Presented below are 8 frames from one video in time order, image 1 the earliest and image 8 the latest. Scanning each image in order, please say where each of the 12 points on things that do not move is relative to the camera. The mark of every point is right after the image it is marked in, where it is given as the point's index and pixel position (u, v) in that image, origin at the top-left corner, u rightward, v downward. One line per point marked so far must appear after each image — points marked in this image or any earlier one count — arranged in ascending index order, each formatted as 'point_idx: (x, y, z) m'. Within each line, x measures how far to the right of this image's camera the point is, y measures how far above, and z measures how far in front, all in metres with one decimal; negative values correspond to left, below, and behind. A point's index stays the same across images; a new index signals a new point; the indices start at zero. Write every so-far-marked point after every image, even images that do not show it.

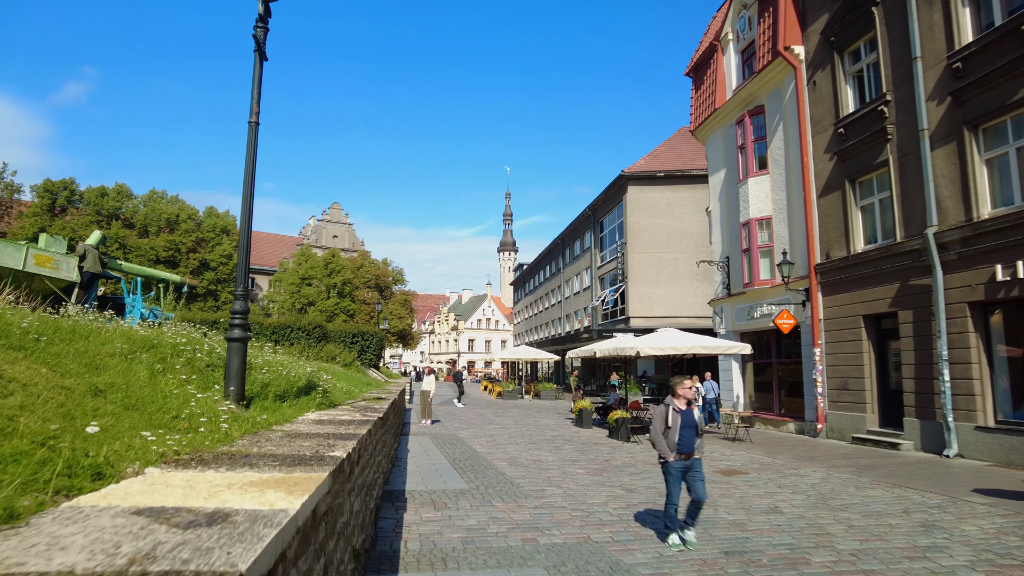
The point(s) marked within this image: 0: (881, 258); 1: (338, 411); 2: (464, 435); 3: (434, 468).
0: (+7.5, +0.6, +13.2) m
1: (-1.6, -1.1, +5.9) m
2: (-1.1, -3.3, +14.7) m
3: (-1.2, -2.7, +9.8) m
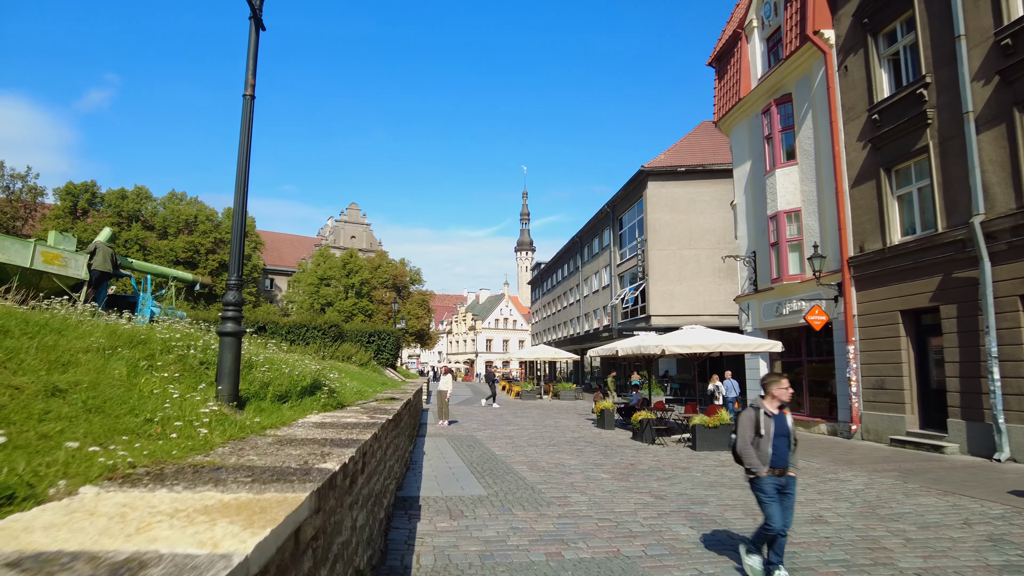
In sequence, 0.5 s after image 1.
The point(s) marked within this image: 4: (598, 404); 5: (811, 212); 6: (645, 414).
0: (+7.8, +0.7, +12.5) m
1: (-1.4, -1.0, +5.4) m
2: (-0.6, -3.3, +14.2) m
3: (-0.9, -2.6, +9.3) m
4: (+2.3, -3.1, +17.3) m
5: (+7.6, +1.9, +16.6) m
6: (+2.9, -2.7, +14.0) m
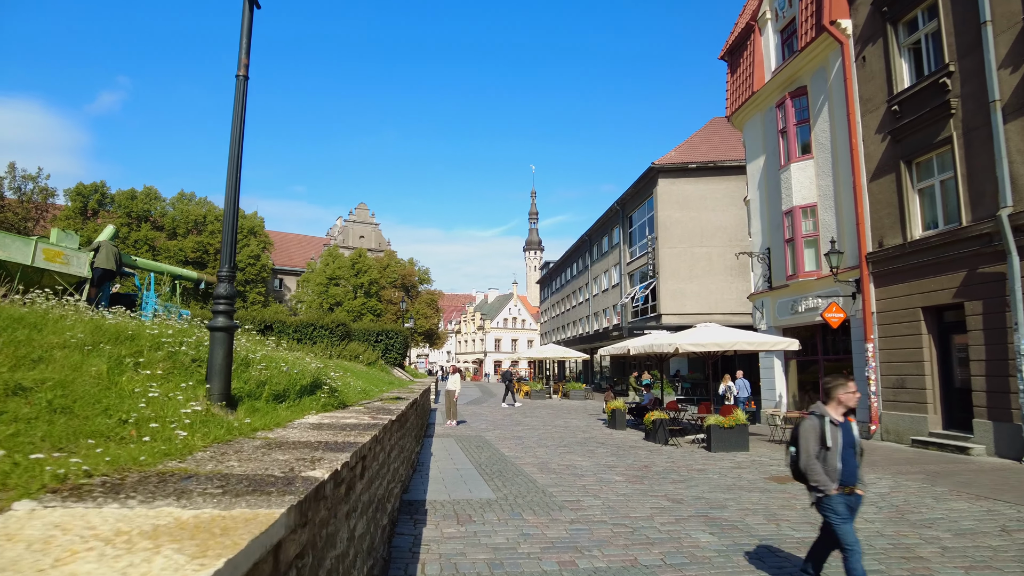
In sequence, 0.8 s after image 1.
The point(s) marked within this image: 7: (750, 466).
0: (+8.0, +0.8, +12.1) m
1: (-1.3, -1.0, +5.2) m
2: (-0.4, -3.2, +13.9) m
3: (-0.7, -2.6, +9.0) m
4: (+2.5, -3.0, +16.9) m
5: (+7.8, +2.0, +16.1) m
6: (+3.1, -2.6, +13.7) m
7: (+3.9, -2.9, +10.6) m
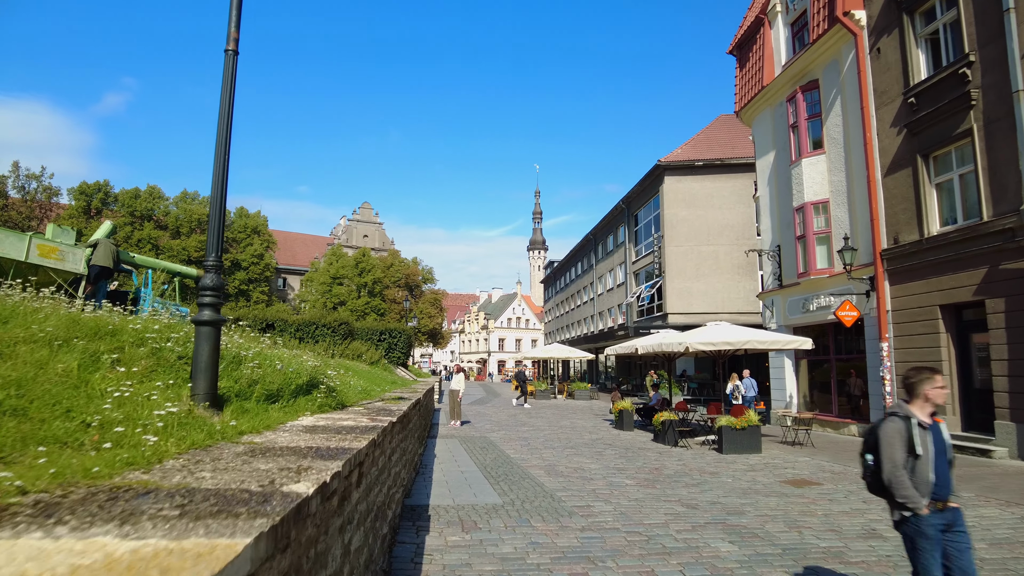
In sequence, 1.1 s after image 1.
0: (+8.1, +0.8, +11.7) m
1: (-1.3, -0.9, +4.8) m
2: (-0.3, -3.1, +13.6) m
3: (-0.7, -2.5, +8.7) m
4: (+2.7, -3.0, +16.6) m
5: (+8.0, +2.1, +15.8) m
6: (+3.2, -2.6, +13.3) m
7: (+4.0, -2.8, +10.3) m
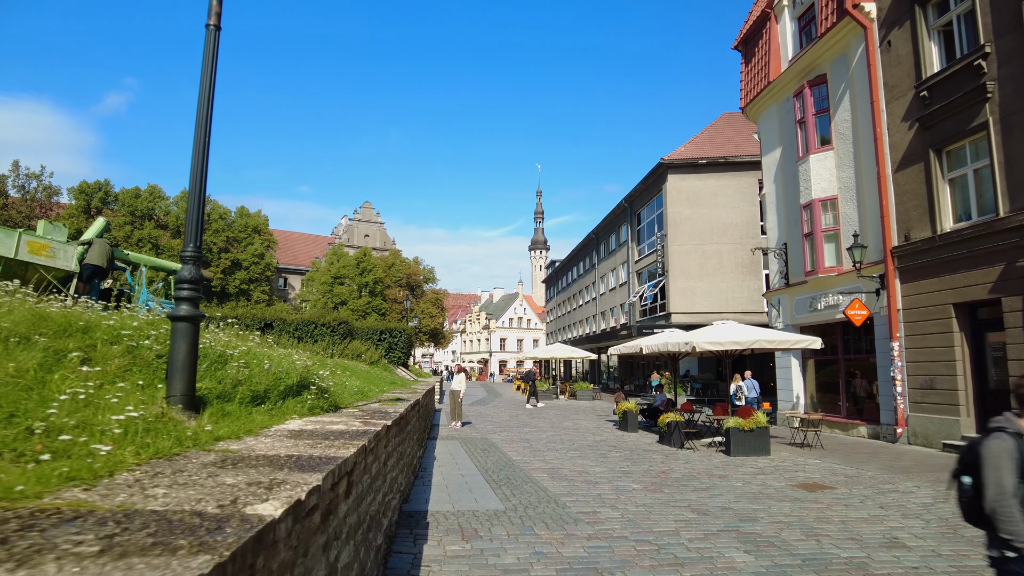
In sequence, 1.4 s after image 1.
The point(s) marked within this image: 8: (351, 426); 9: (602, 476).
0: (+8.1, +0.9, +11.4) m
1: (-1.2, -0.9, +4.5) m
2: (-0.3, -3.1, +13.3) m
3: (-0.6, -2.5, +8.4) m
4: (+2.7, -2.9, +16.3) m
5: (+8.0, +2.1, +15.5) m
6: (+3.2, -2.5, +13.0) m
7: (+4.0, -2.8, +10.0) m
8: (-1.0, -0.9, +4.1) m
9: (+1.2, -2.6, +8.9) m
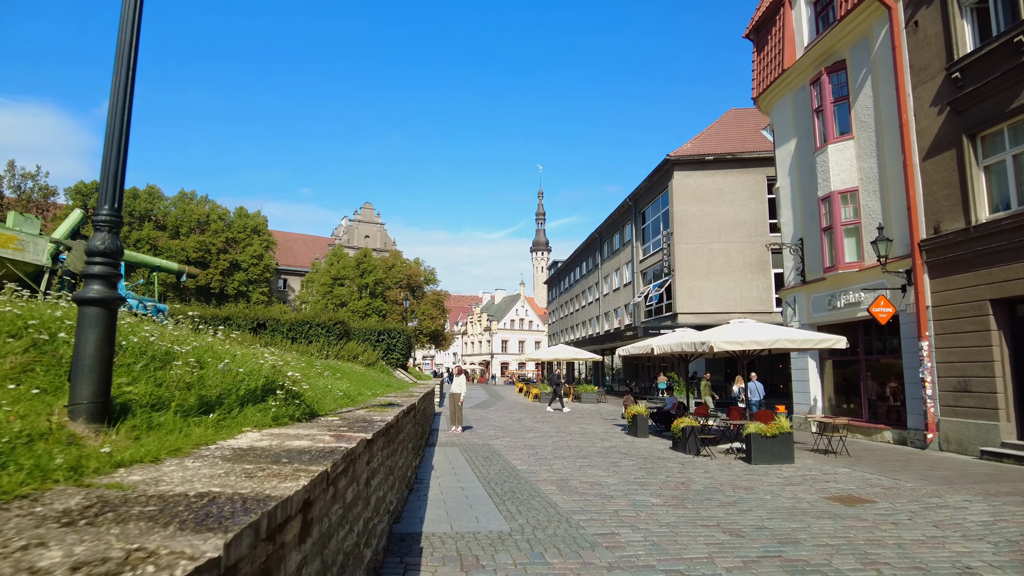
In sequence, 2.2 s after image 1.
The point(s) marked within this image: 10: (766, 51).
0: (+8.2, +1.0, +10.5) m
1: (-1.2, -0.8, +3.7) m
2: (-0.2, -3.0, +12.5) m
3: (-0.6, -2.4, +7.6) m
4: (+2.8, -2.9, +15.4) m
5: (+8.1, +2.2, +14.6) m
6: (+3.3, -2.5, +12.2) m
7: (+4.1, -2.7, +9.1) m
8: (-1.0, -0.8, +3.3) m
9: (+1.3, -2.5, +8.0) m
10: (+7.6, +7.1, +19.5) m
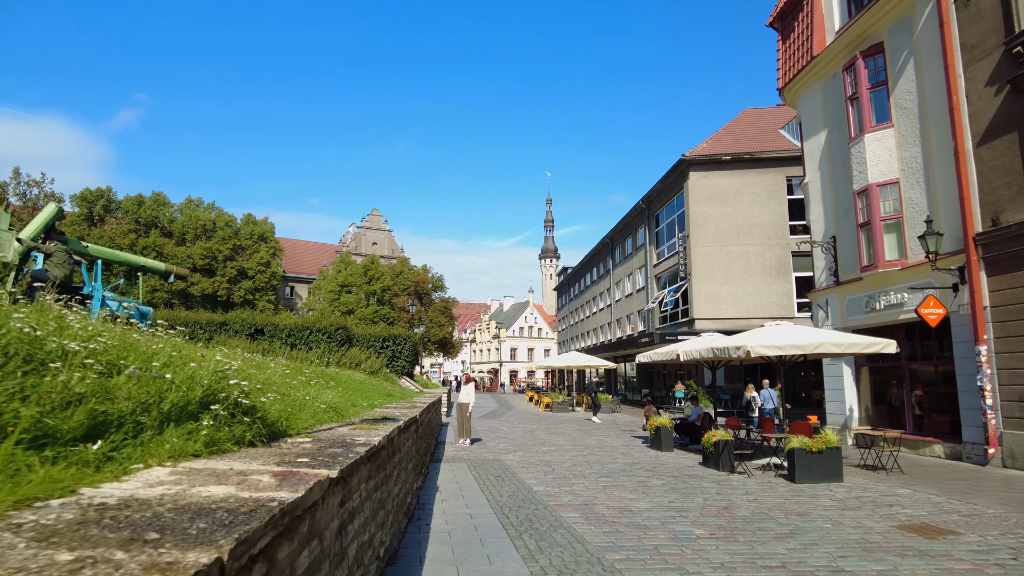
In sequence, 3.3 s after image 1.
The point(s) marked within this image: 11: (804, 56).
0: (+8.4, +1.0, +9.3) m
1: (-1.1, -0.7, +2.6) m
2: (0.0, -3.0, +11.3) m
3: (-0.4, -2.3, +6.5) m
4: (+3.1, -2.9, +14.3) m
5: (+8.3, +2.2, +13.4) m
6: (+3.5, -2.4, +11.0) m
7: (+4.3, -2.7, +7.9) m
8: (-0.9, -0.7, +2.2) m
9: (+1.5, -2.4, +6.9) m
10: (+7.9, +7.1, +18.4) m
11: (+7.8, +6.3, +17.5) m
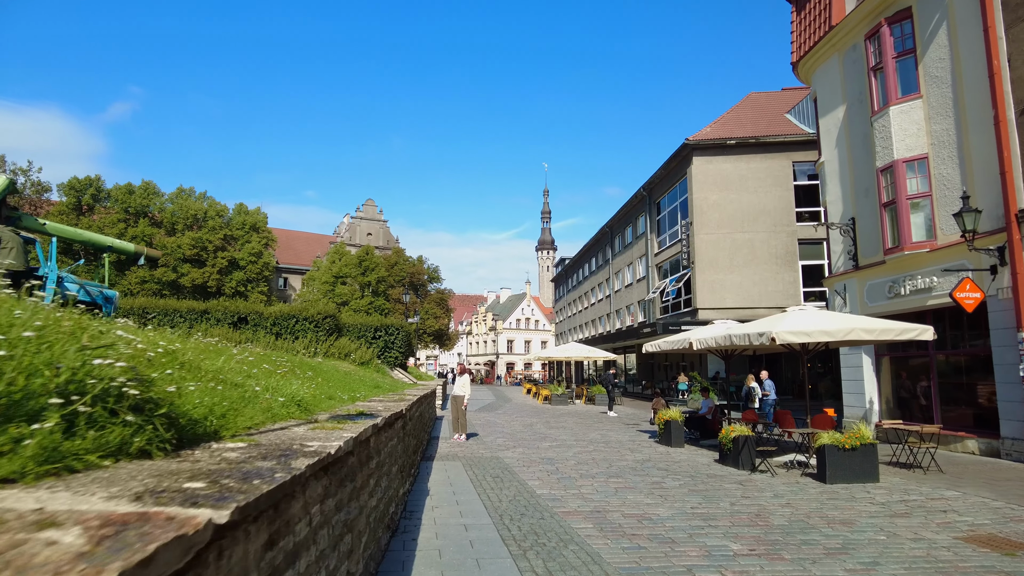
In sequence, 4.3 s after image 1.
0: (+8.4, +1.3, +8.3) m
1: (-1.0, -0.5, +1.6) m
2: (0.0, -2.7, +10.3) m
3: (-0.4, -2.1, +5.5) m
4: (+3.0, -2.5, +13.3) m
5: (+8.3, +2.5, +12.4) m
6: (+3.5, -2.2, +10.0) m
7: (+4.3, -2.4, +7.0) m
8: (-0.8, -0.5, +1.2) m
9: (+1.5, -2.2, +5.9) m
10: (+7.9, +7.4, +17.3) m
11: (+7.8, +6.6, +16.5) m
